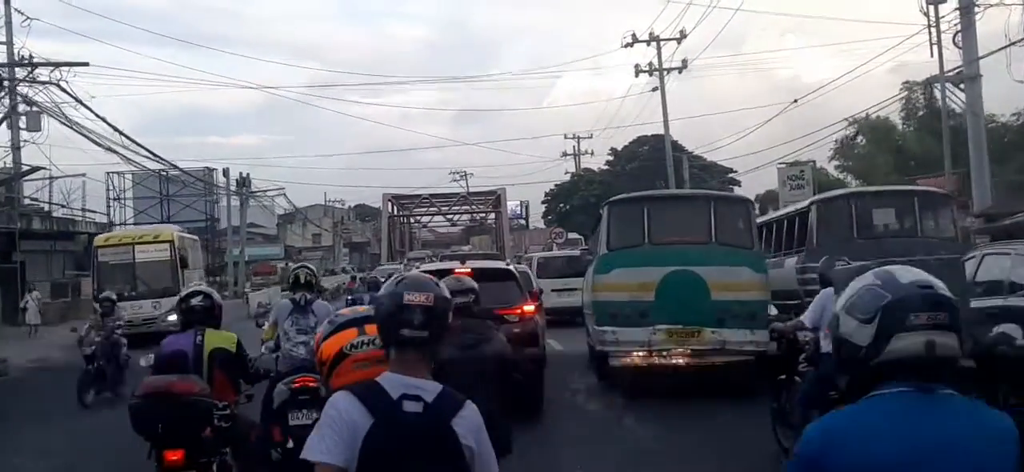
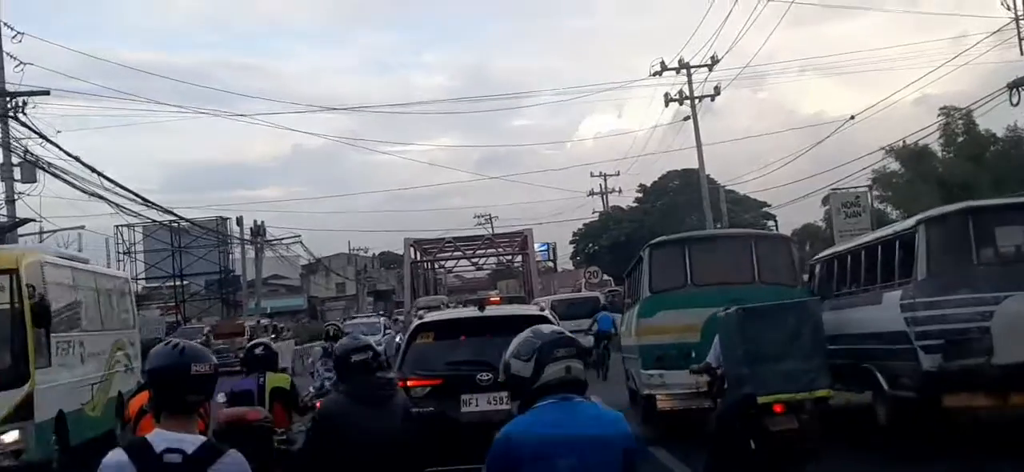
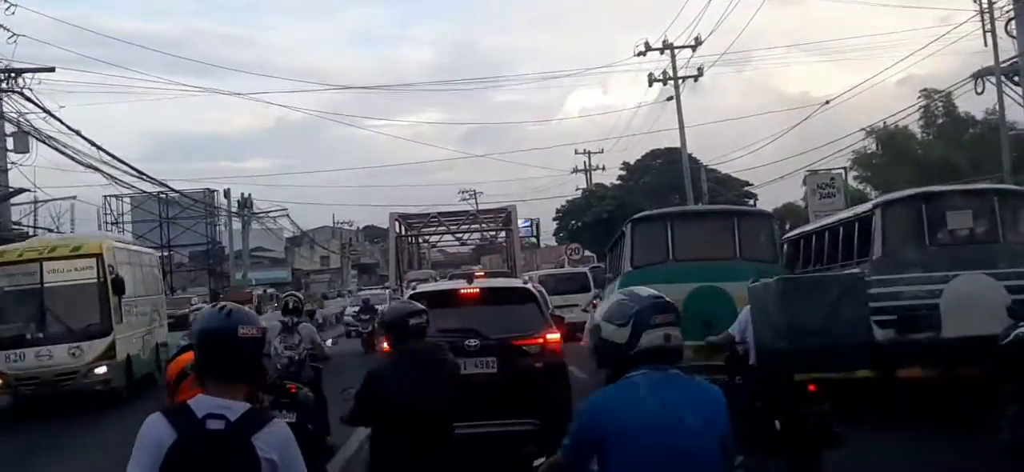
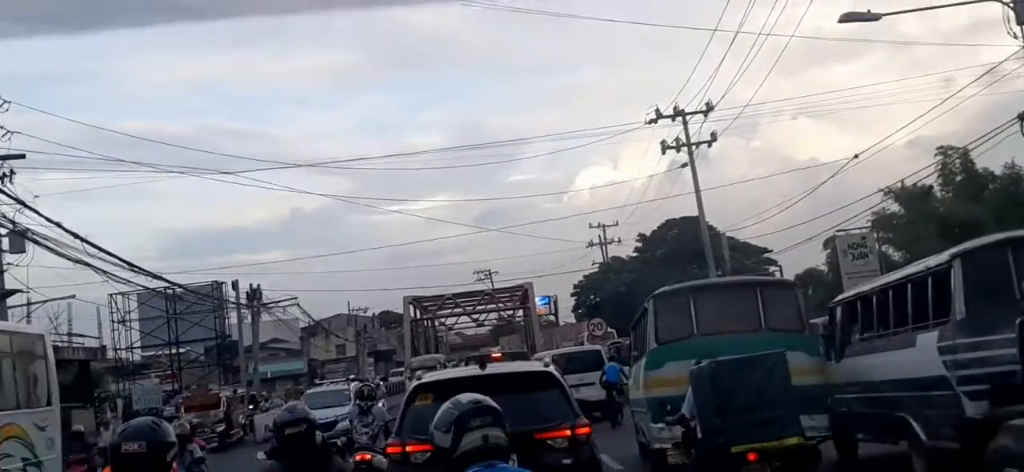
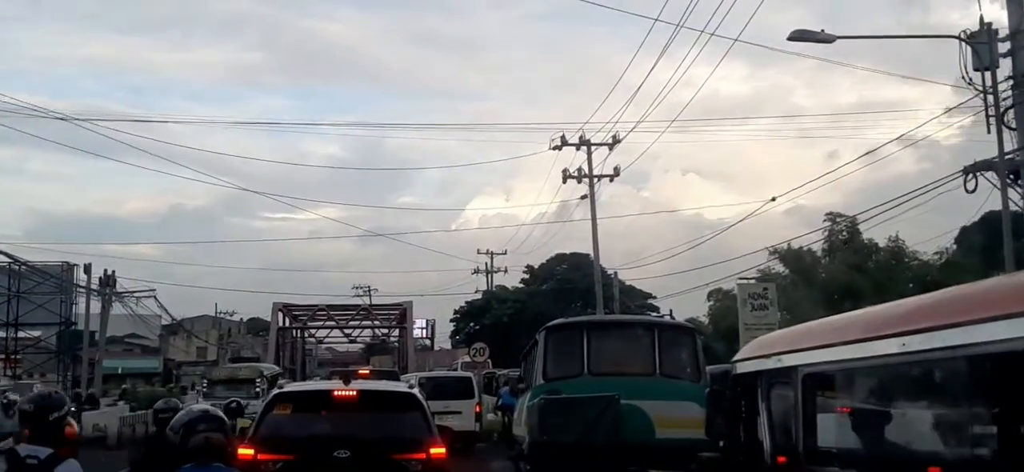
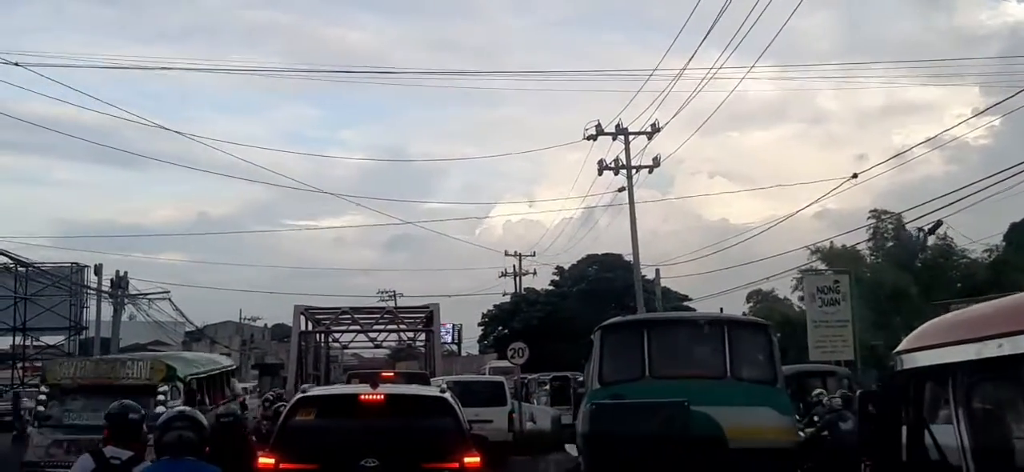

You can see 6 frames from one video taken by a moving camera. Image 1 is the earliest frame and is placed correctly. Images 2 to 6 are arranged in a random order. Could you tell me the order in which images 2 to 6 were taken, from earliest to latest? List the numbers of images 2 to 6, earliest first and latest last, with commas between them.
3, 2, 4, 5, 6
